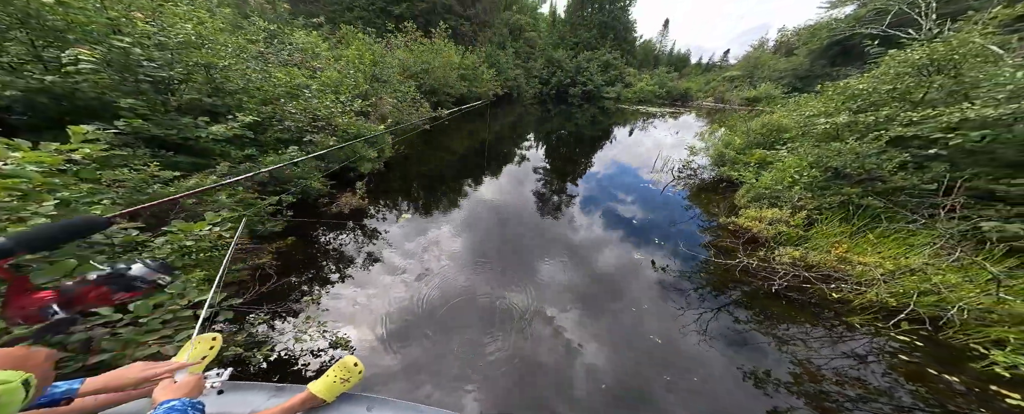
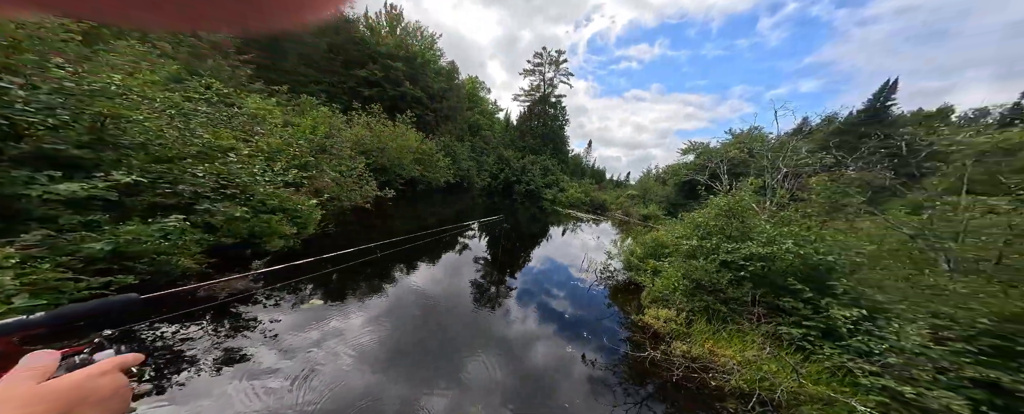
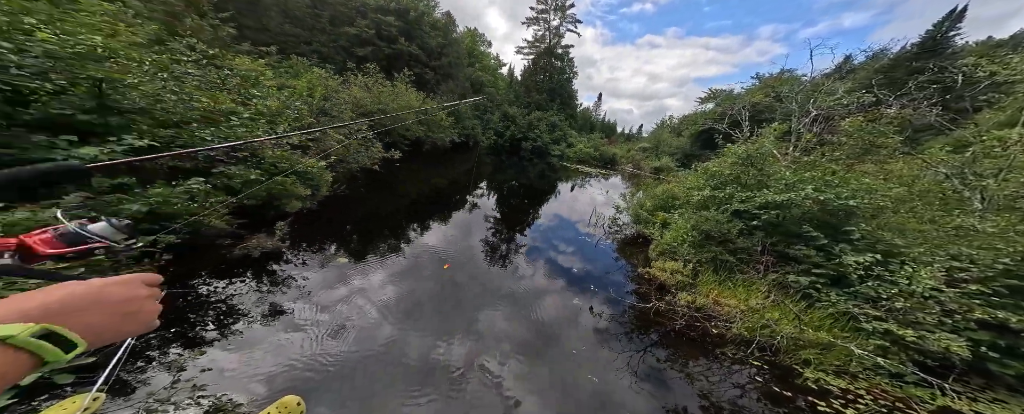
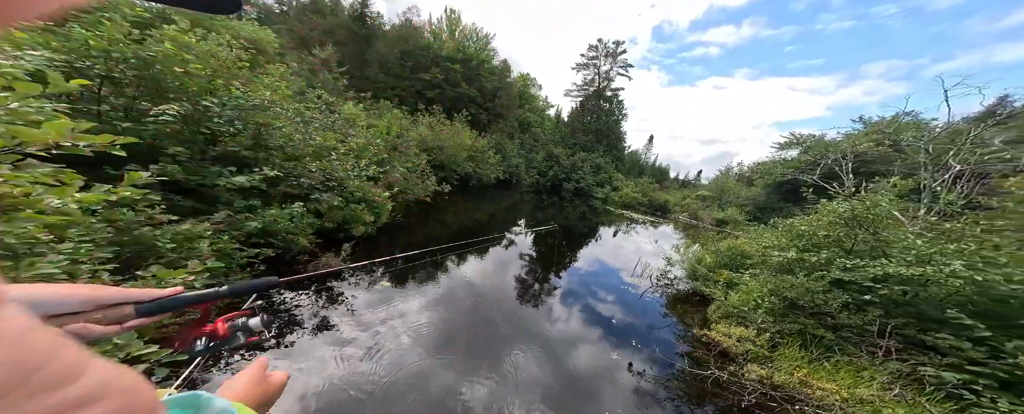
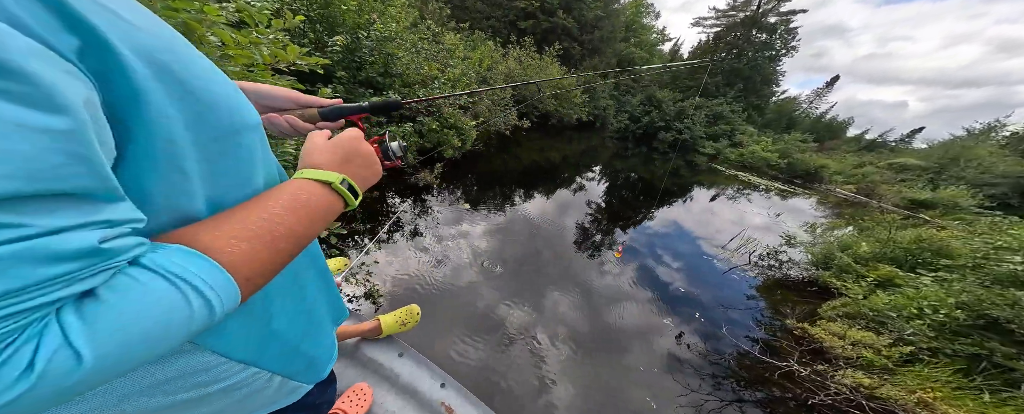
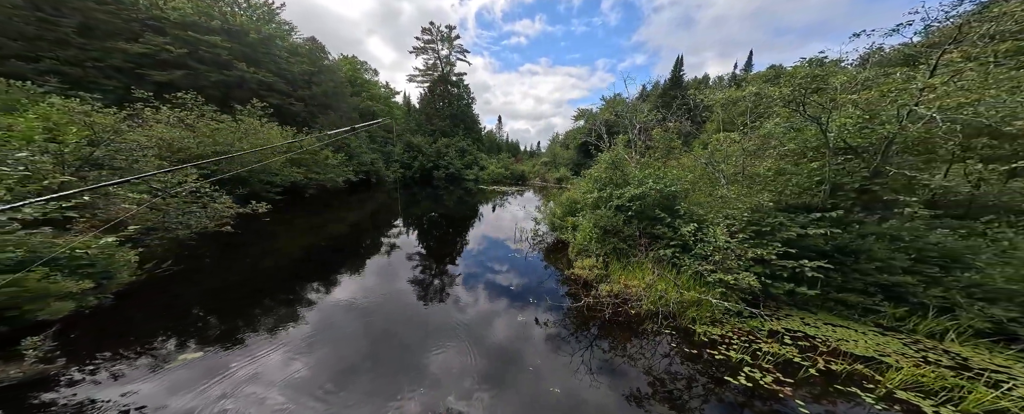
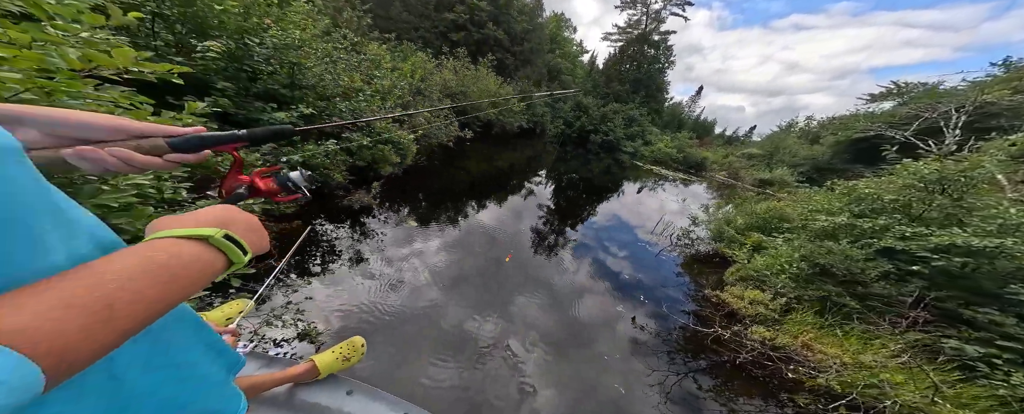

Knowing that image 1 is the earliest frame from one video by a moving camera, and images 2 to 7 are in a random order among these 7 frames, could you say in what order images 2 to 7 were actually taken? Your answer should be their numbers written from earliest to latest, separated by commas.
4, 2, 6, 3, 7, 5
